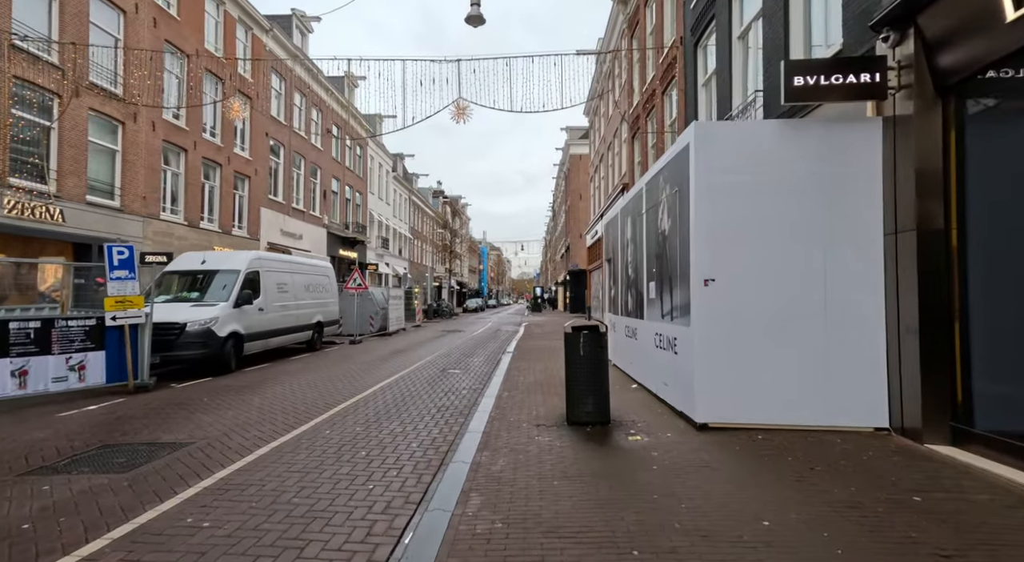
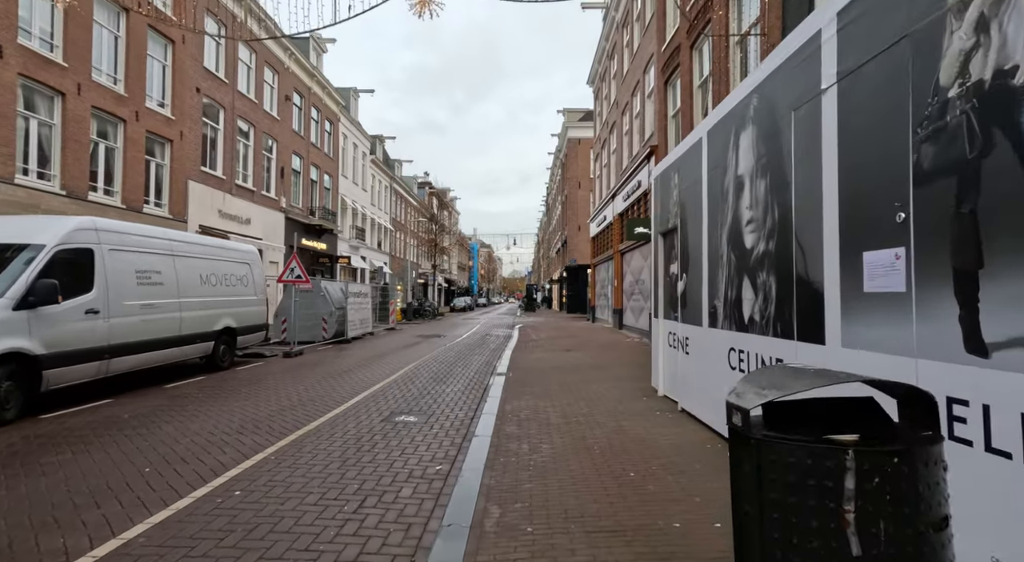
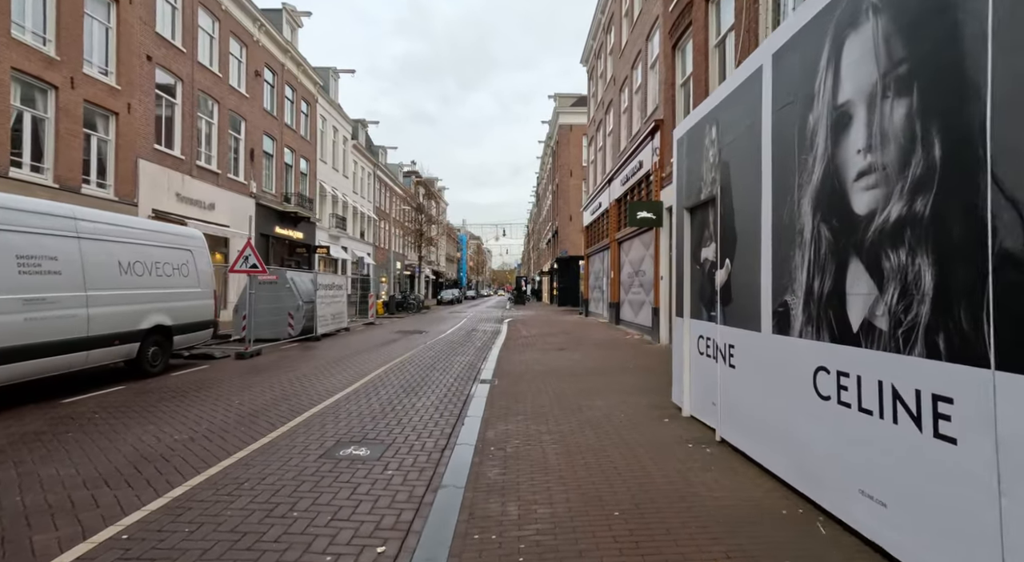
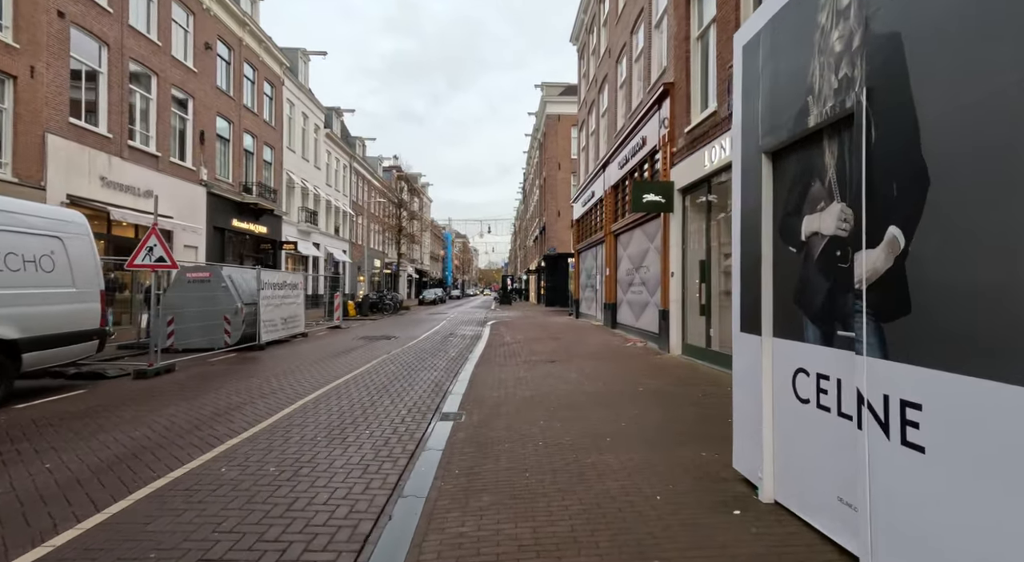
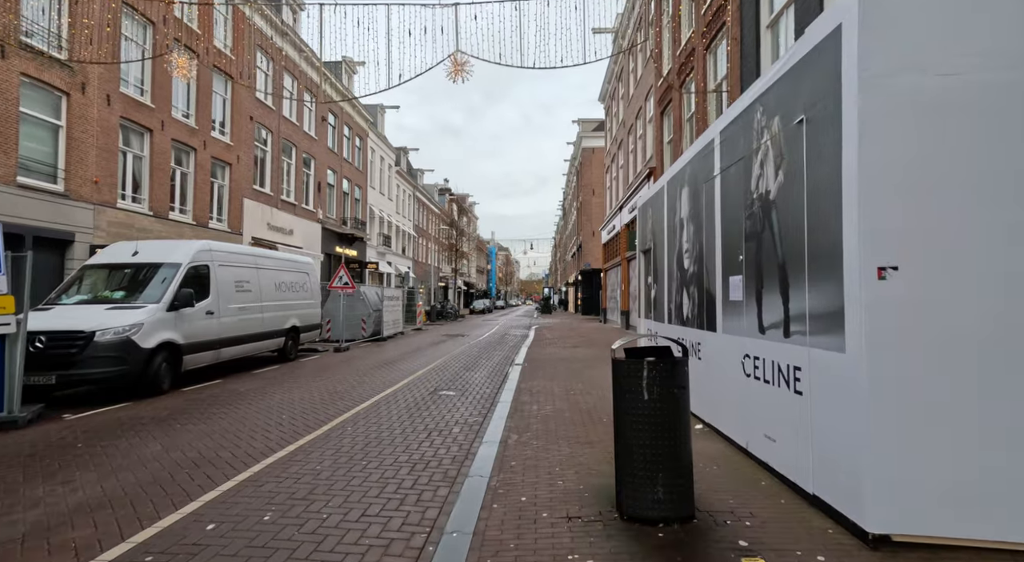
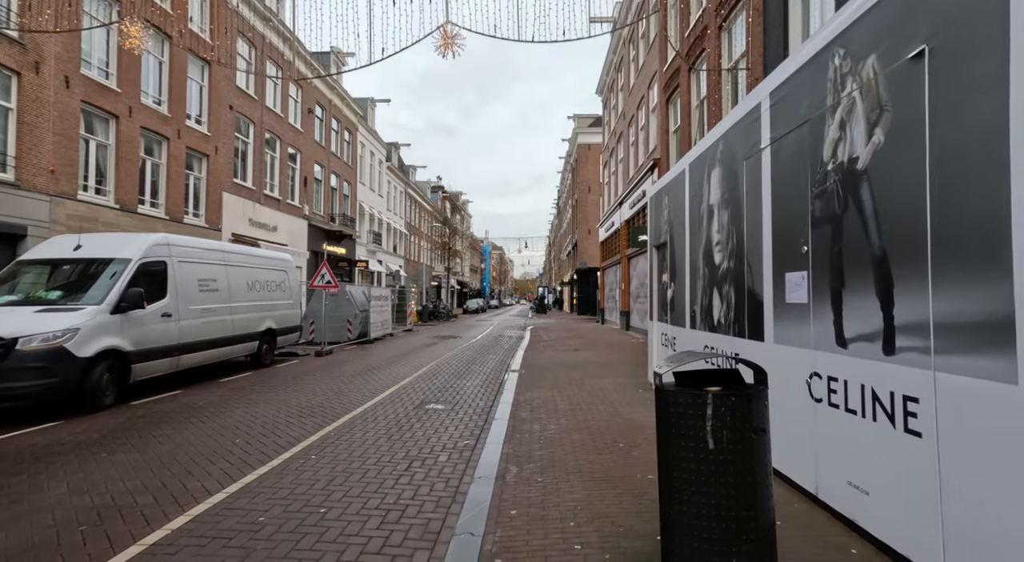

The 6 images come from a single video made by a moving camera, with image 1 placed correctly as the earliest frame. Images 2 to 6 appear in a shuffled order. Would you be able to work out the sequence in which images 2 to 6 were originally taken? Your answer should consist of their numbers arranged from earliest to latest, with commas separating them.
5, 6, 2, 3, 4
